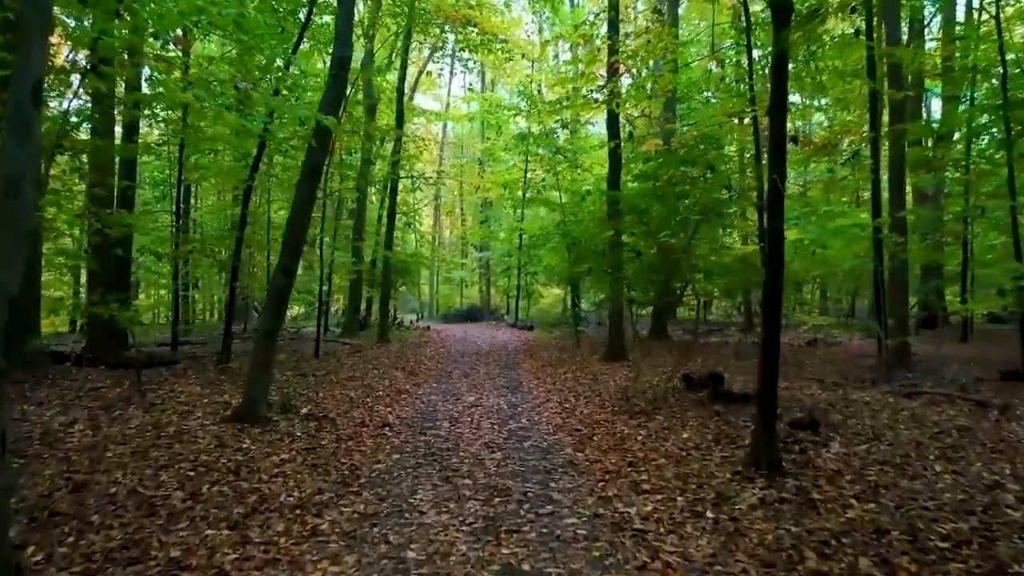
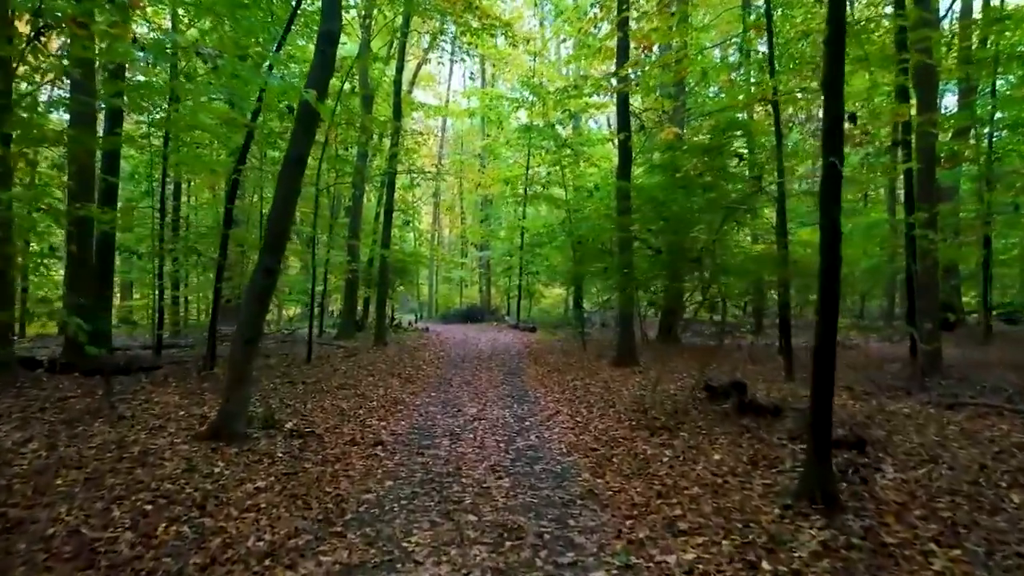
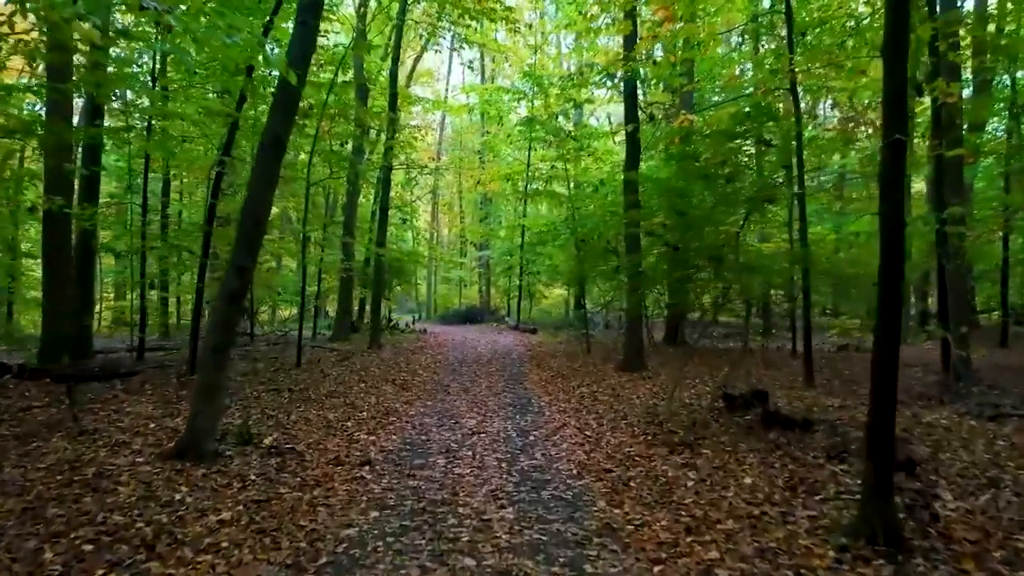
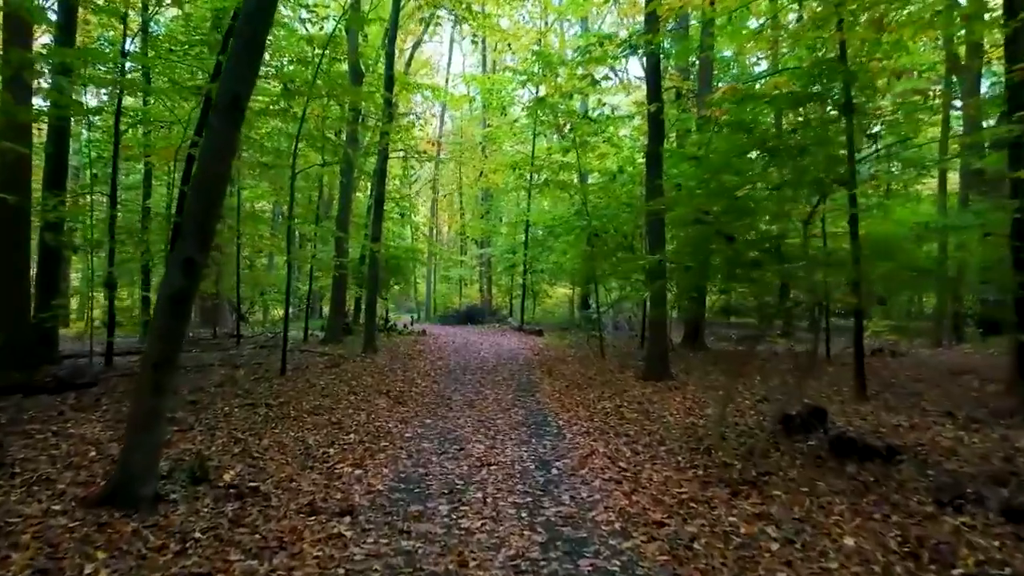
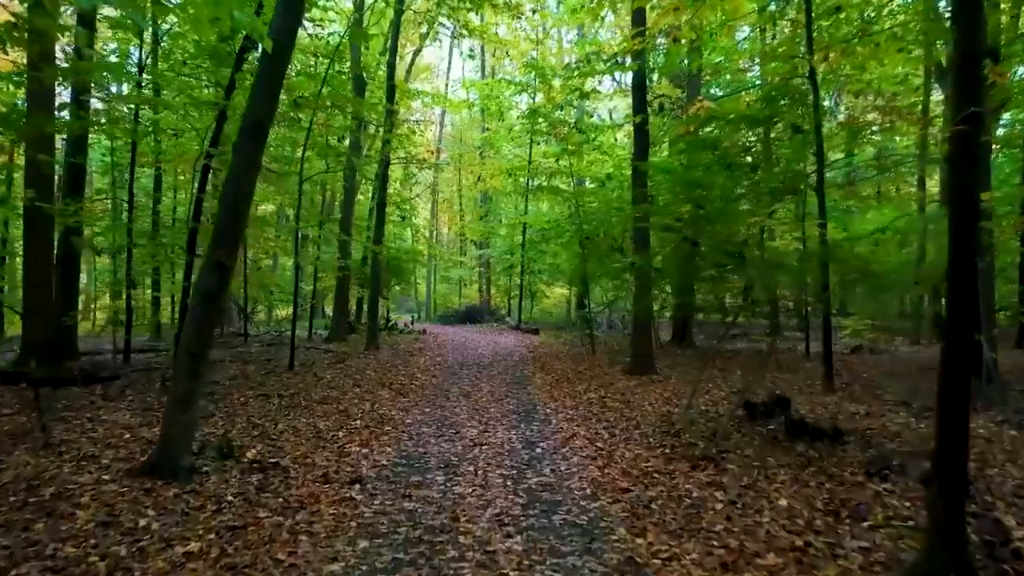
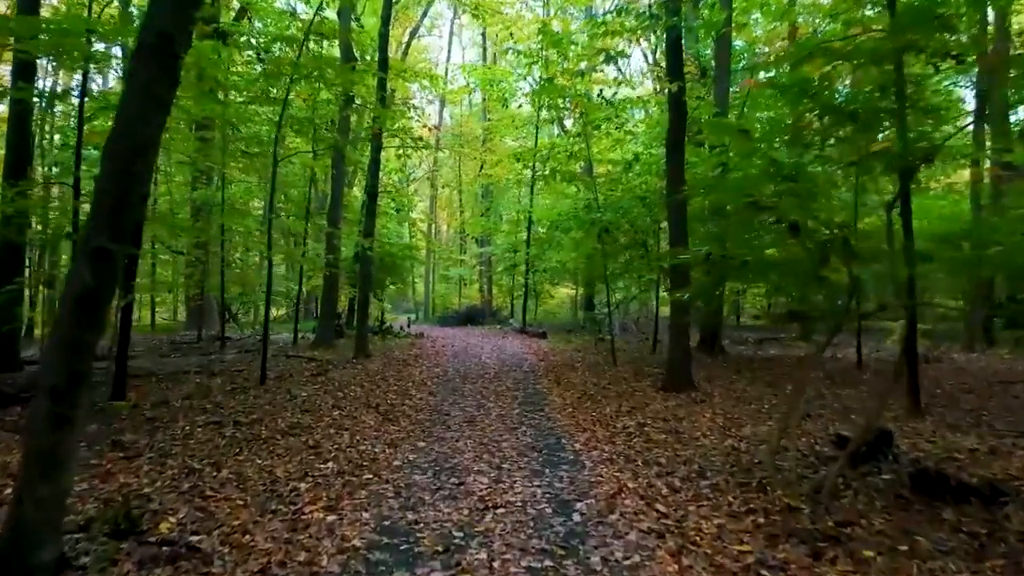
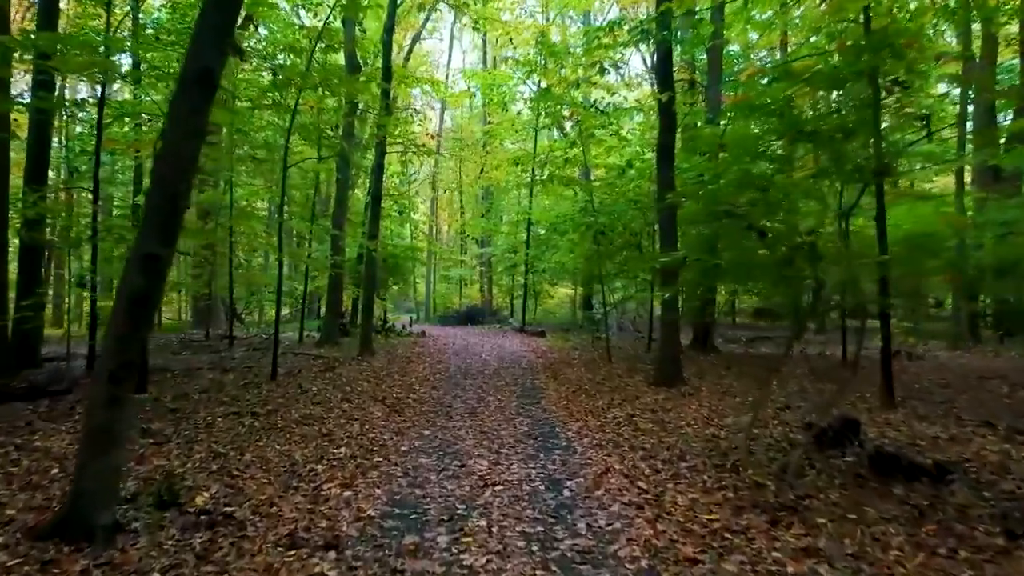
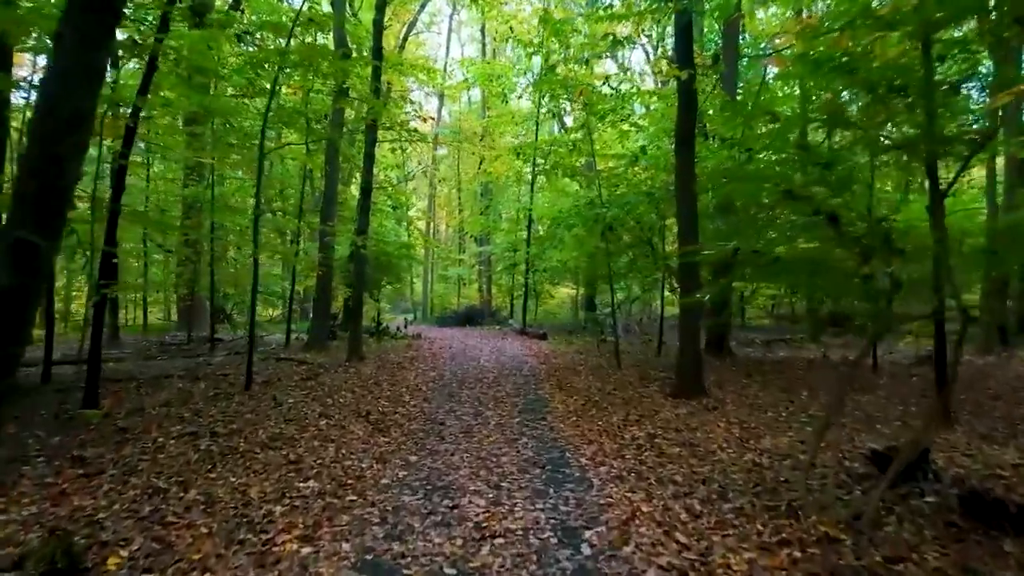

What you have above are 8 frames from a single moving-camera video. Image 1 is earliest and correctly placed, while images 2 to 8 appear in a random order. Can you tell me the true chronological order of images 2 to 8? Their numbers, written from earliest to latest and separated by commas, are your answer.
2, 3, 5, 4, 7, 6, 8
